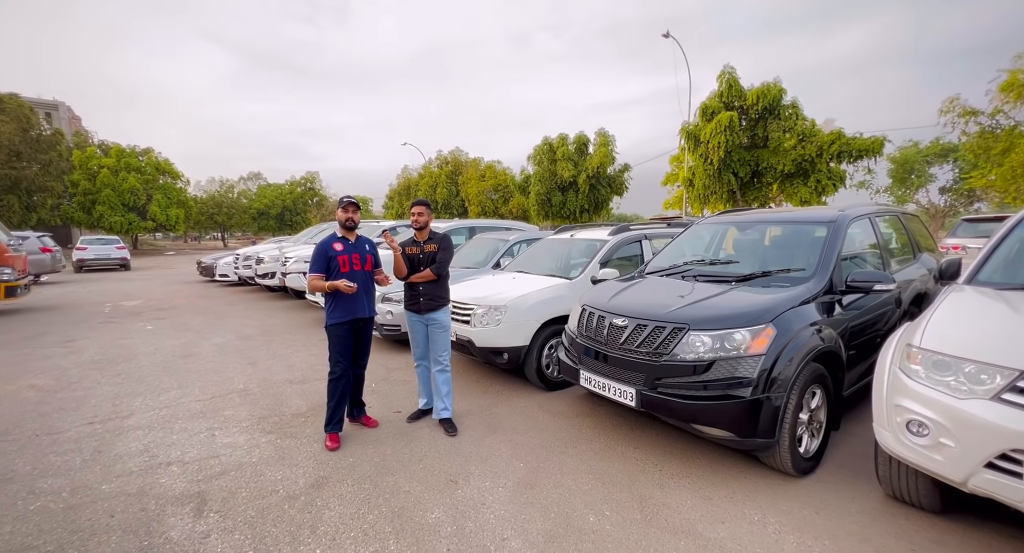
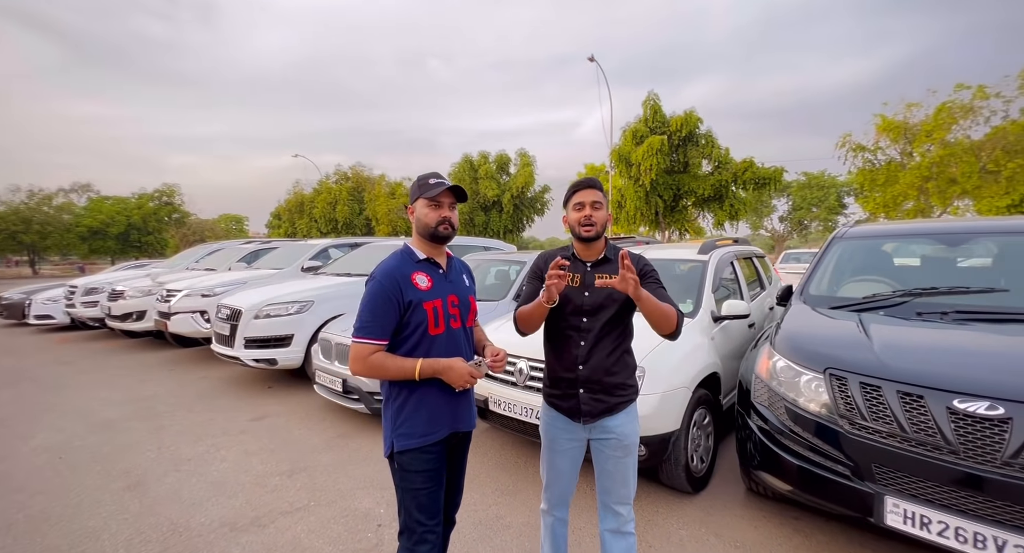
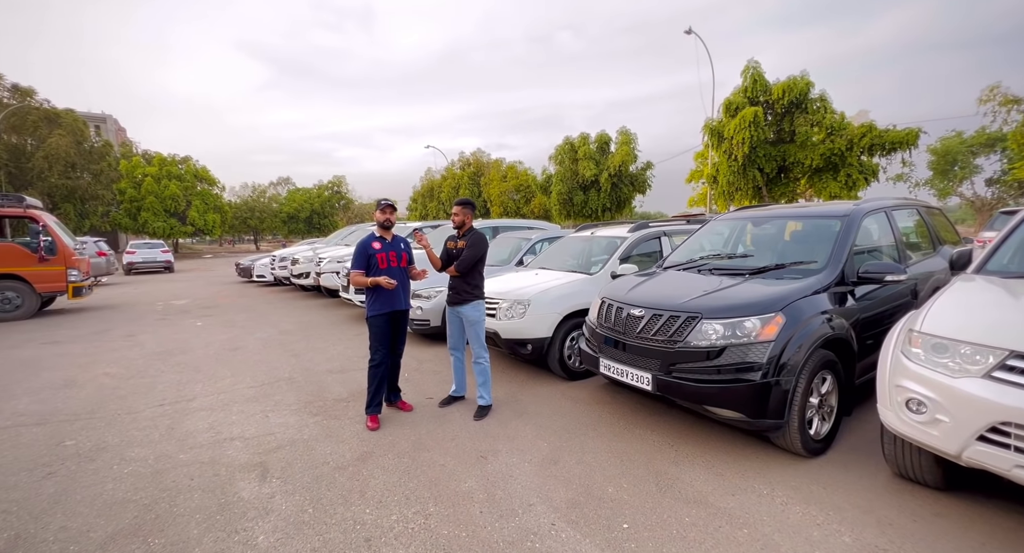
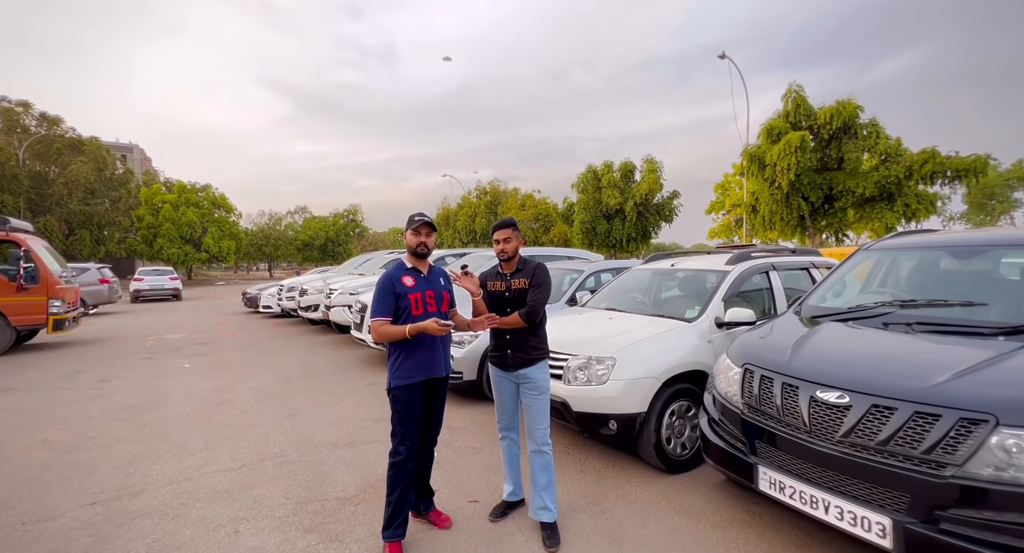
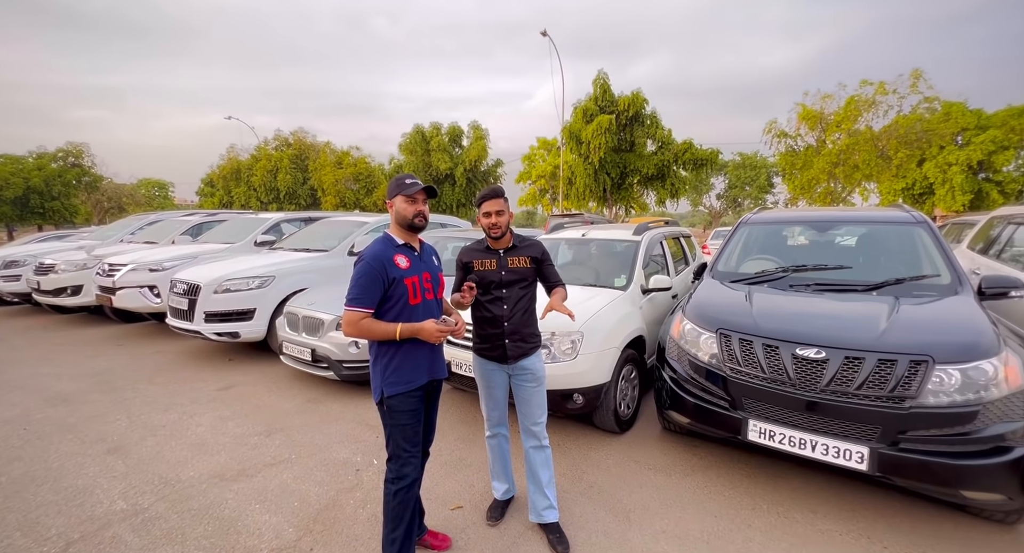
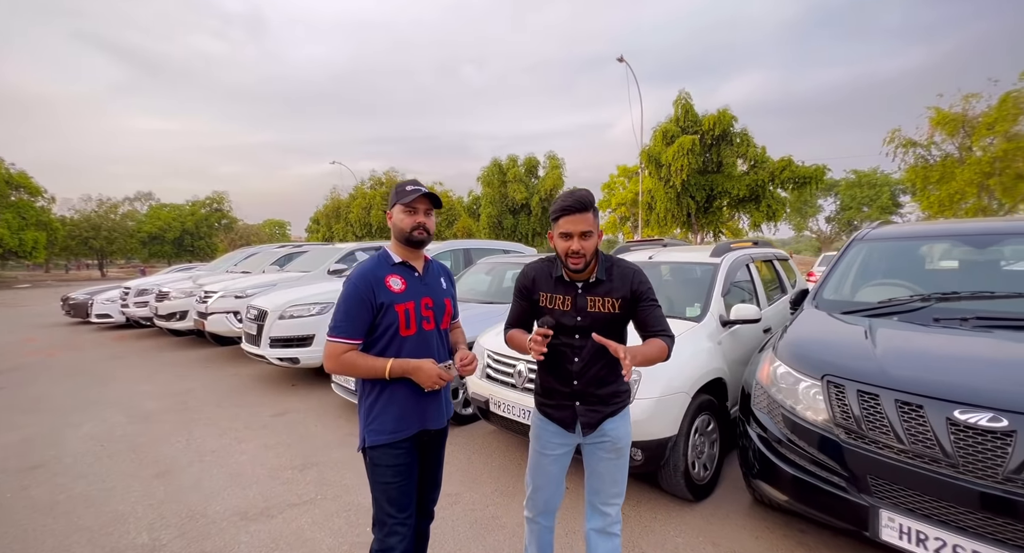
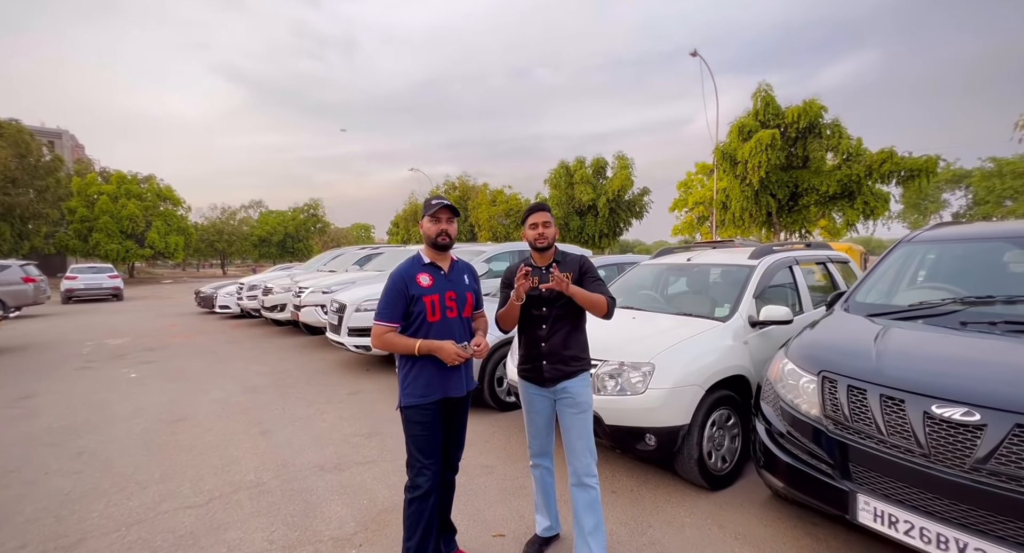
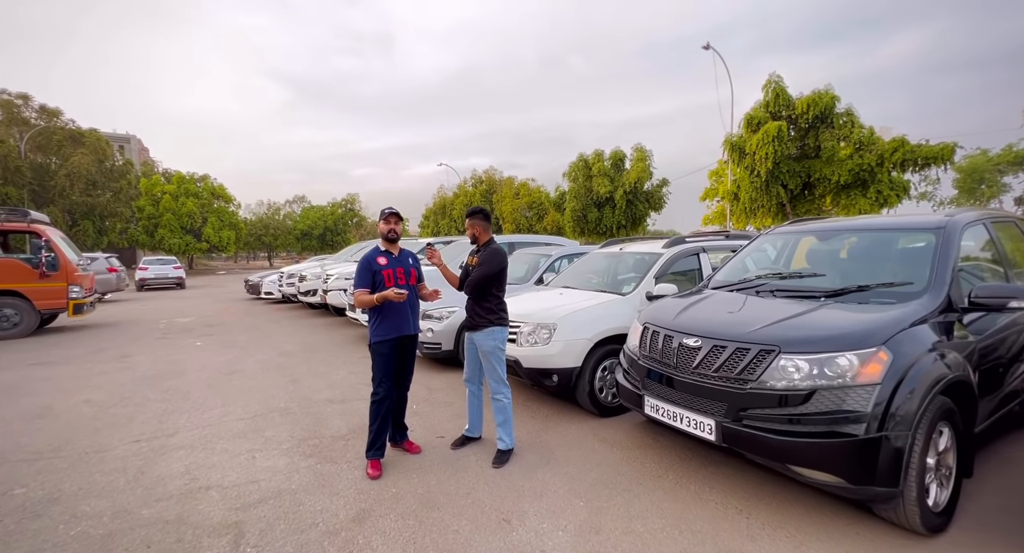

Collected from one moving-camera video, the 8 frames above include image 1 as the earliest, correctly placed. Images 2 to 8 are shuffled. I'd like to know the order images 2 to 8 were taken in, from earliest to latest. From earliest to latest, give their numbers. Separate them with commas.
3, 8, 4, 7, 6, 2, 5
